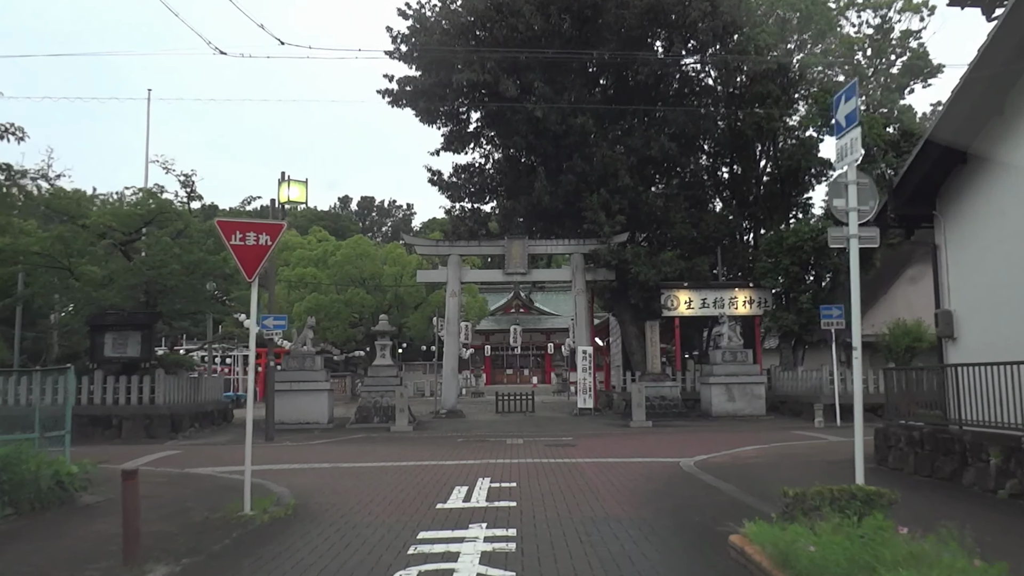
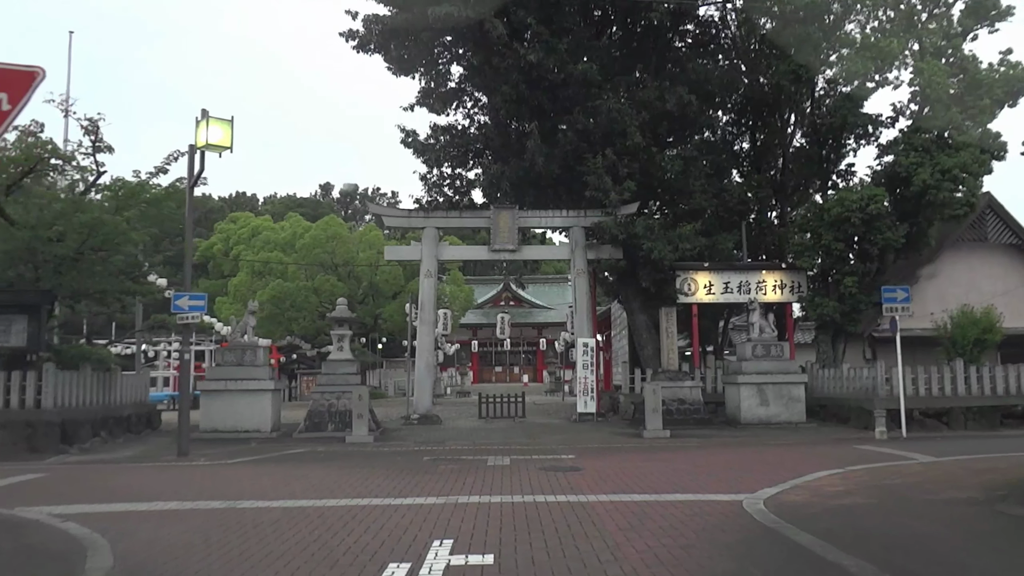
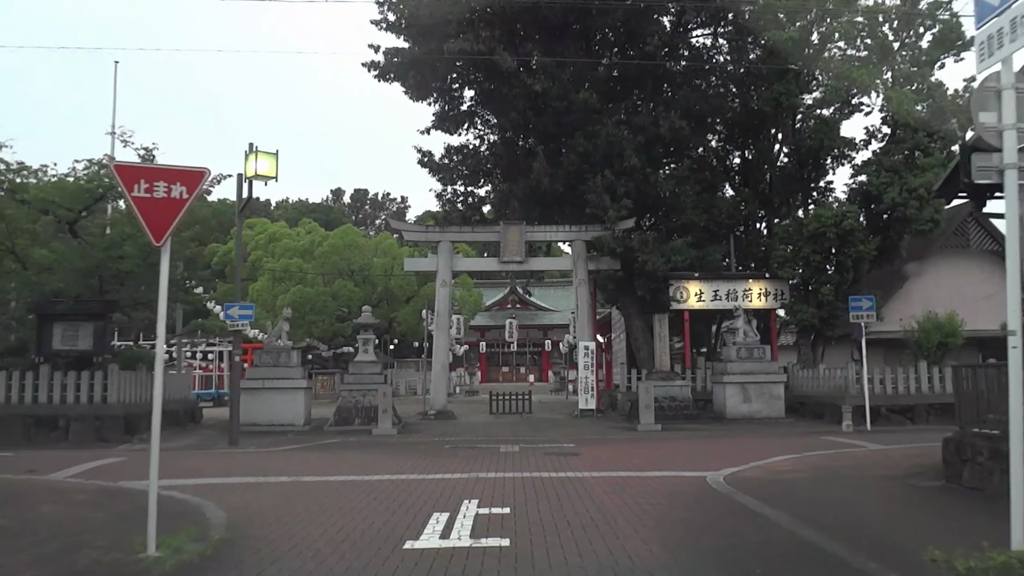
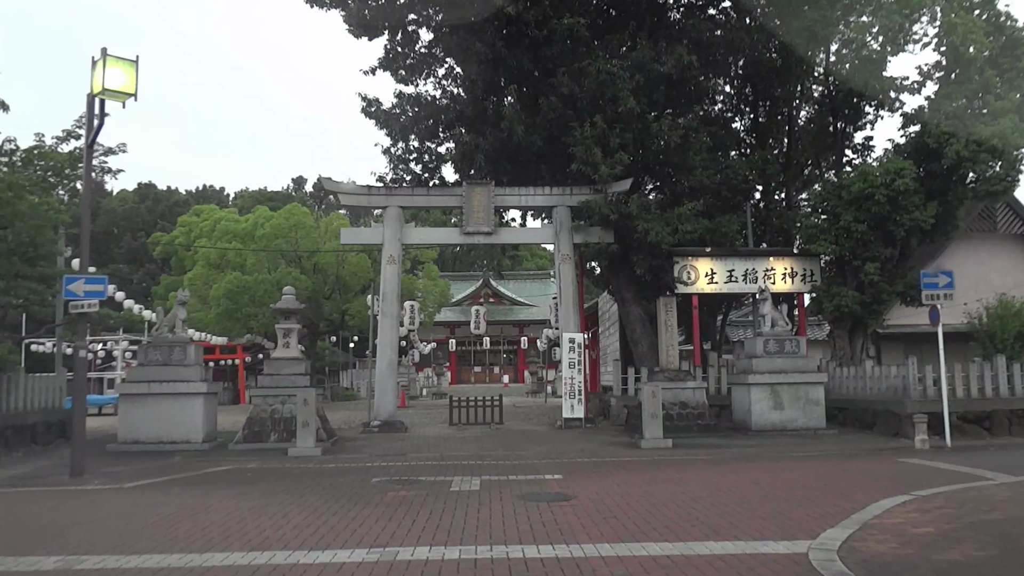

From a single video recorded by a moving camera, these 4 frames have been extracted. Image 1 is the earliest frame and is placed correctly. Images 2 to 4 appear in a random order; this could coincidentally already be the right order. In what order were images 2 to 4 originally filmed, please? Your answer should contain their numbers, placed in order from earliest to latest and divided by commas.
3, 2, 4
